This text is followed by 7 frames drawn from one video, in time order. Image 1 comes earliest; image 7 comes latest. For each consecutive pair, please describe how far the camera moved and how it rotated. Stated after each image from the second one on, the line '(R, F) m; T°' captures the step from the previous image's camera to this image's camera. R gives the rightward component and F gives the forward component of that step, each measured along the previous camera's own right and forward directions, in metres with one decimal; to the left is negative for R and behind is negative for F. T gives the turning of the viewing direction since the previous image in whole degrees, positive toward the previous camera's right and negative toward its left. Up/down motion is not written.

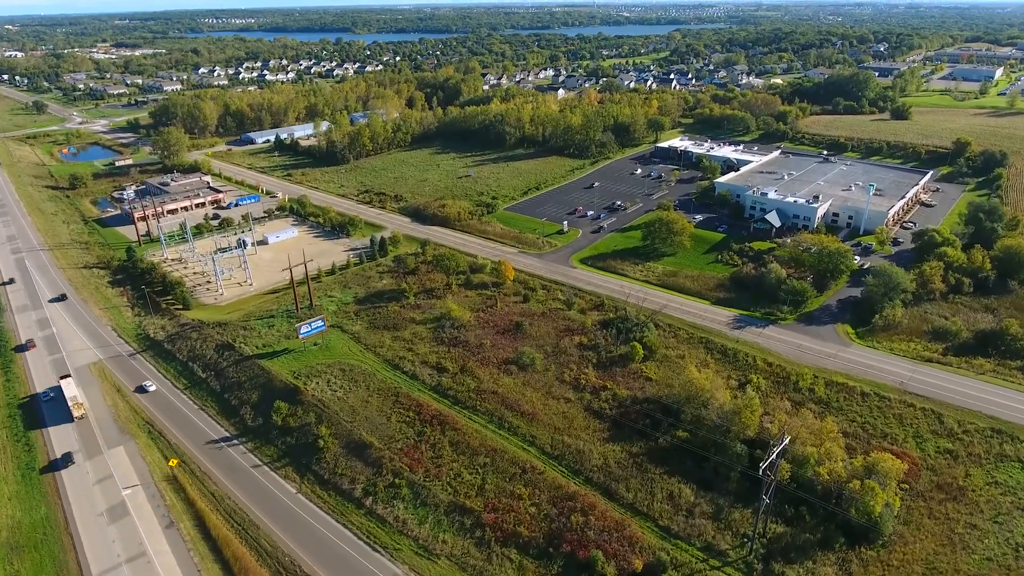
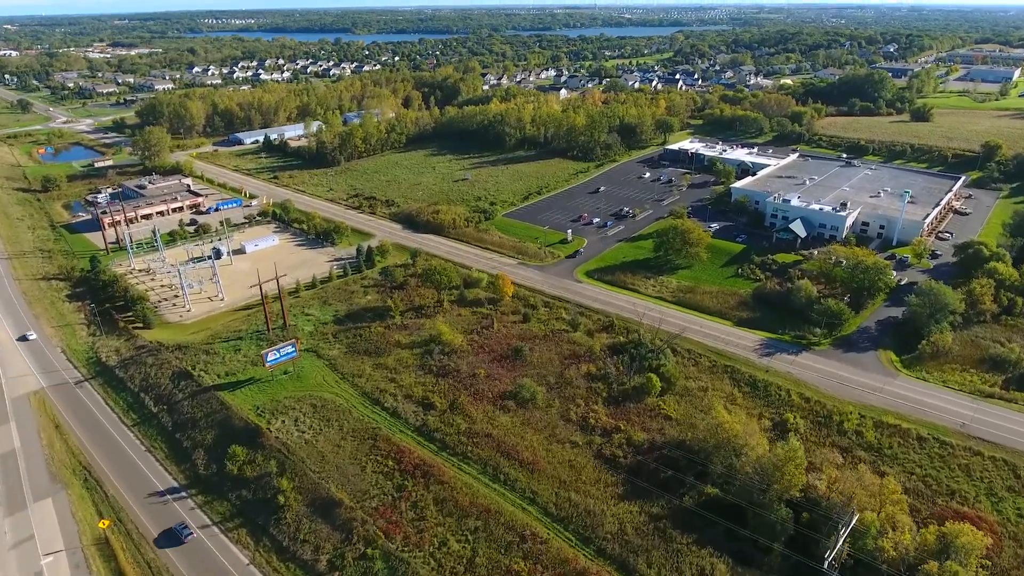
(+0.1, +5.4) m; 0°
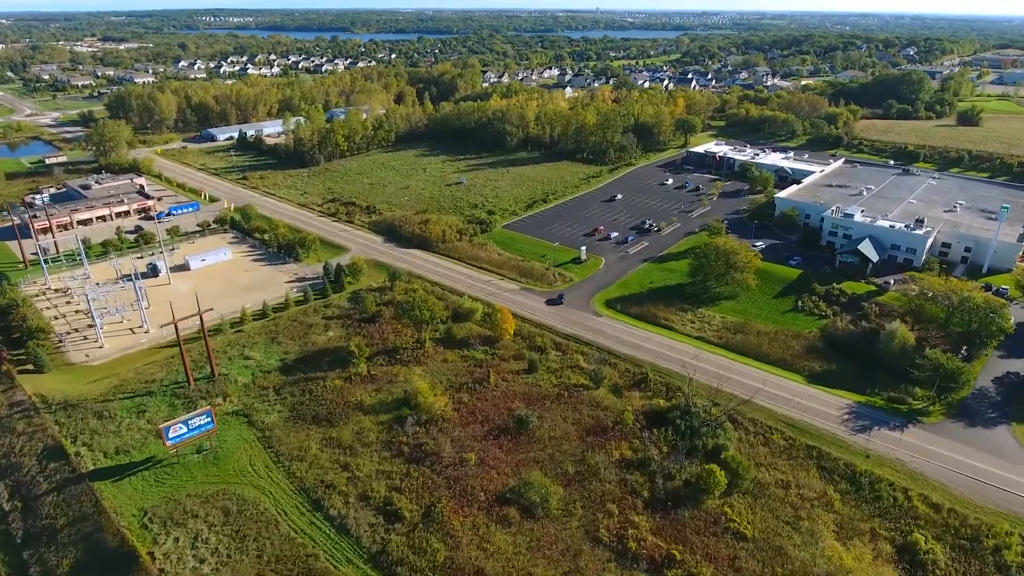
(-0.3, +10.7) m; 0°
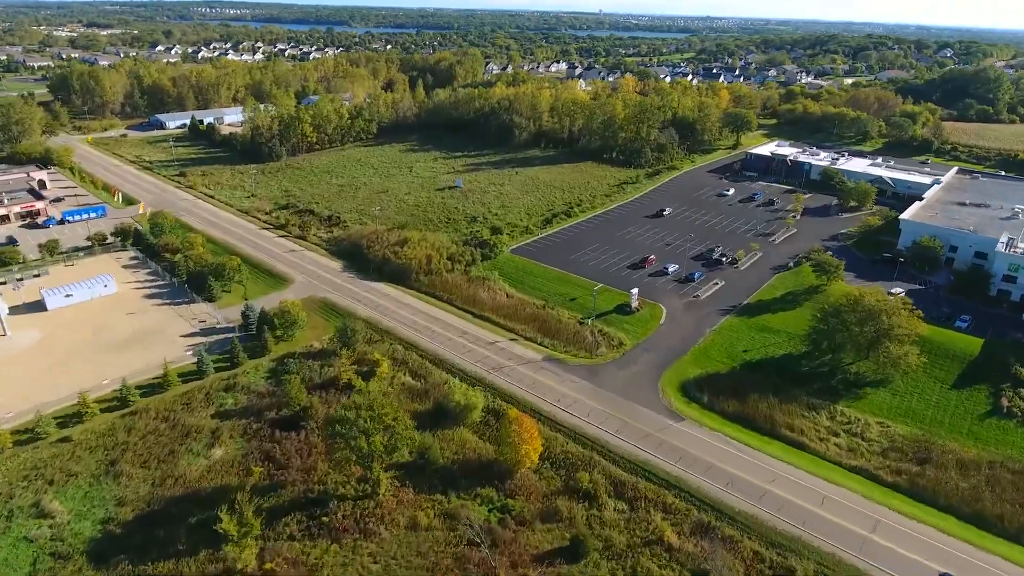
(-1.1, +16.4) m; 0°
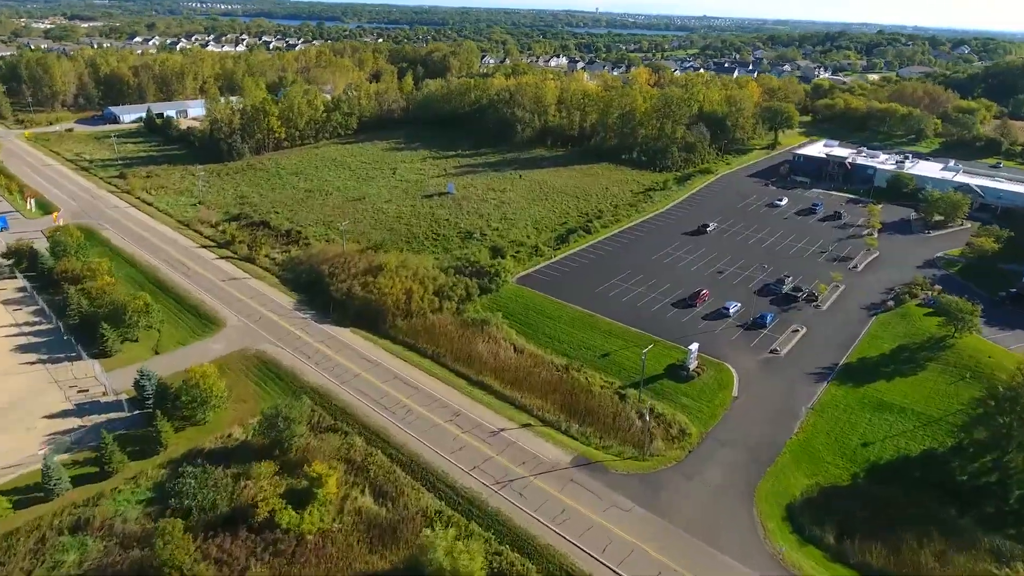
(-0.6, +9.5) m; +1°
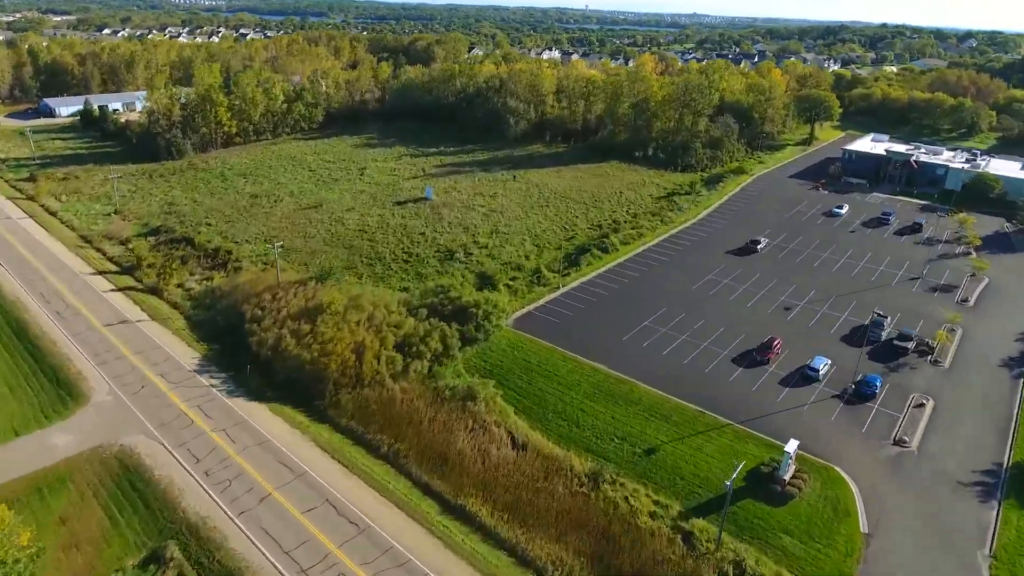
(-0.1, +8.6) m; +1°
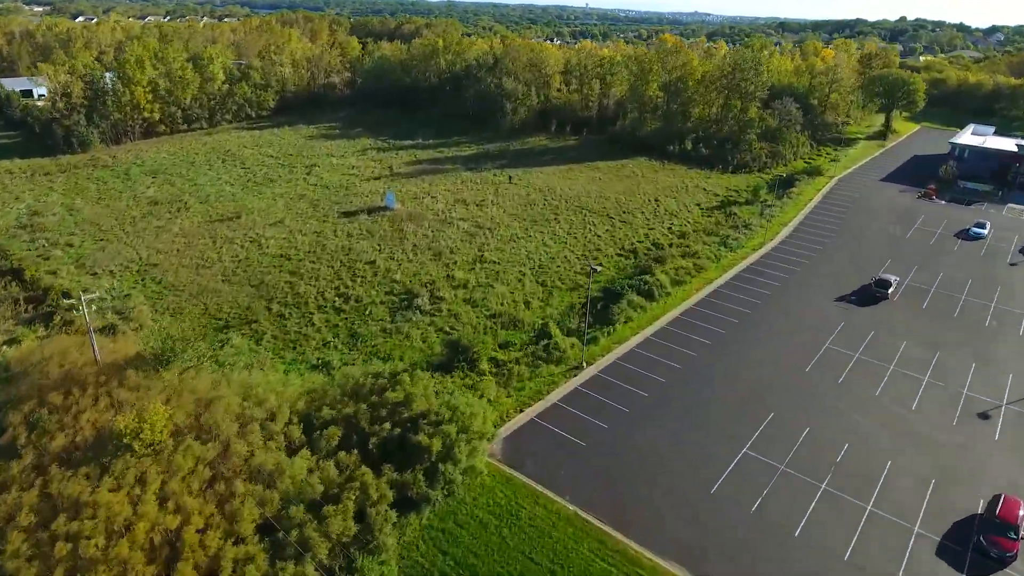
(+0.2, +10.3) m; 0°
